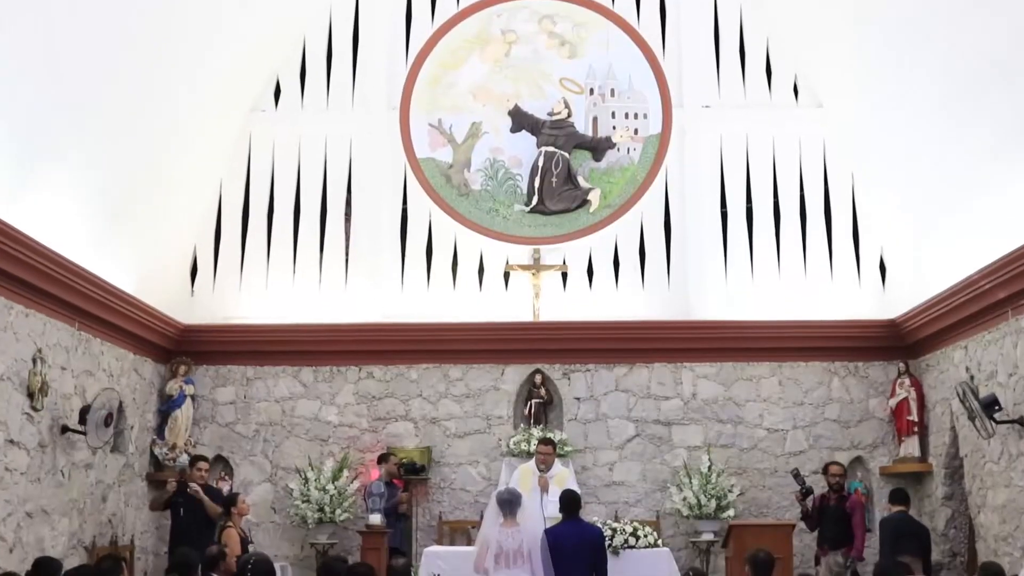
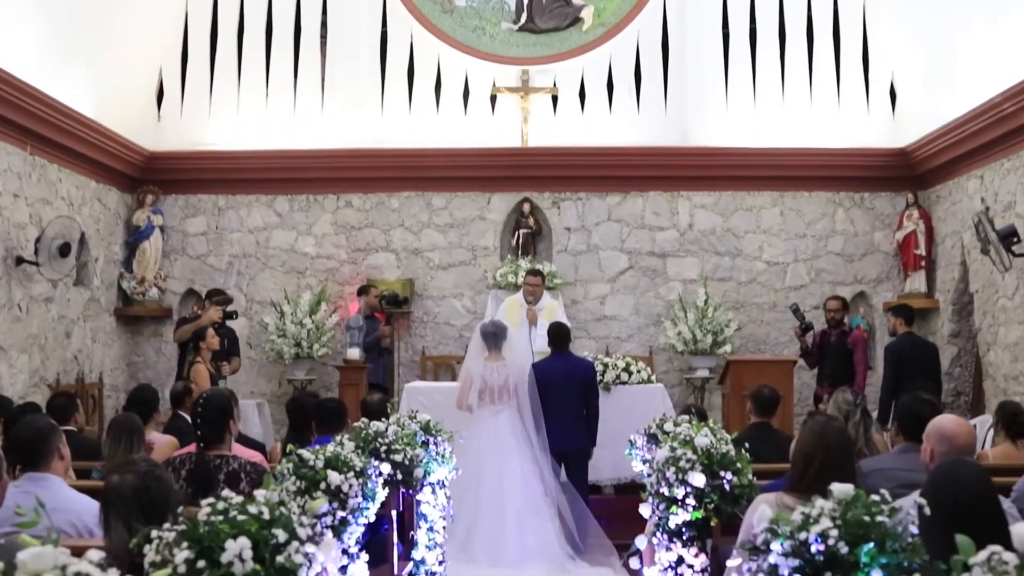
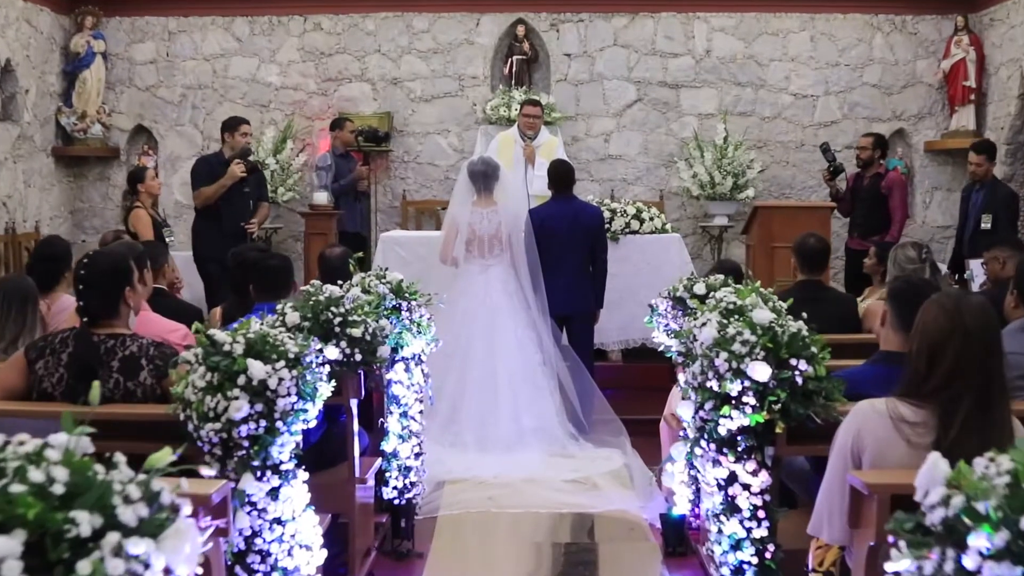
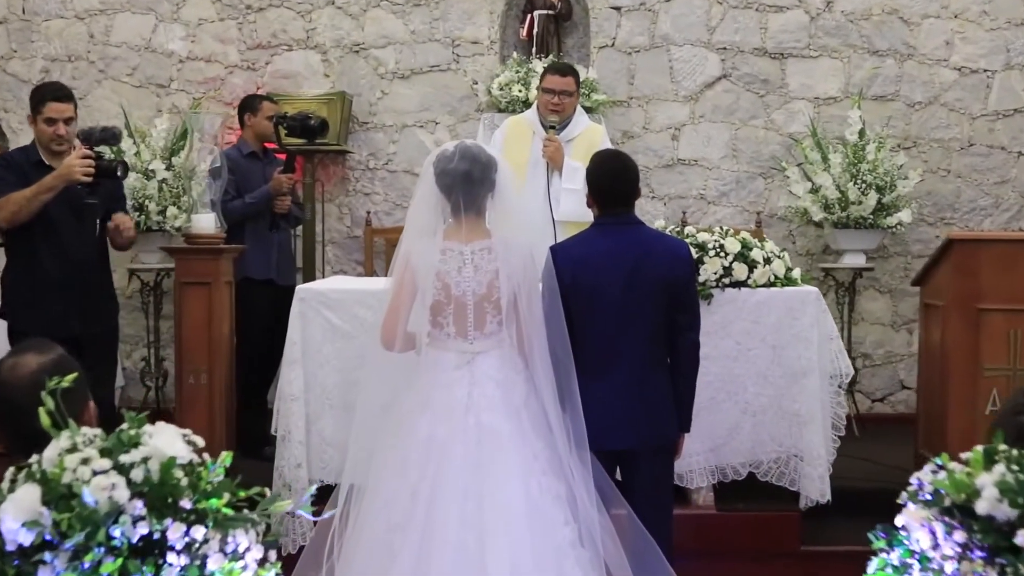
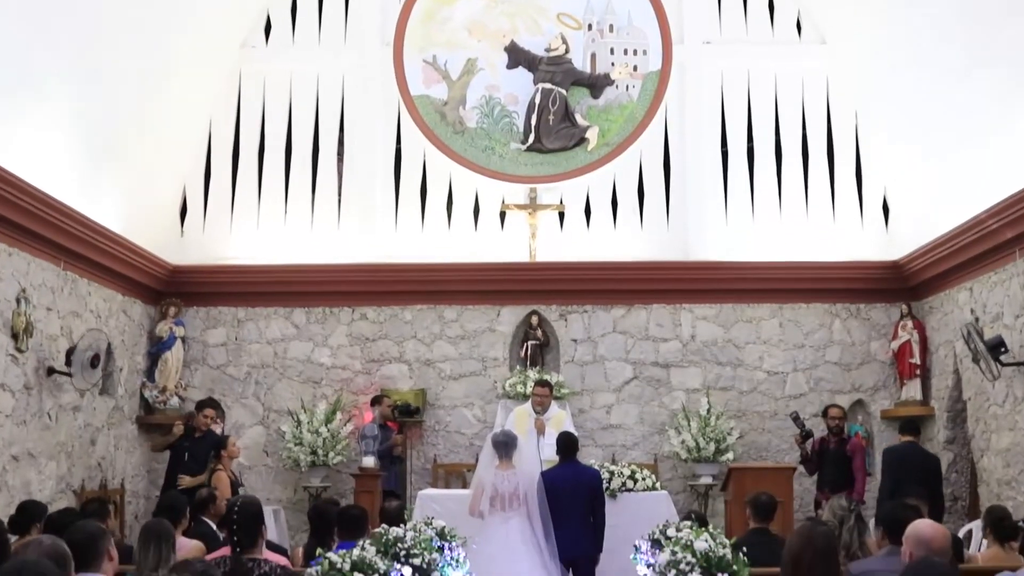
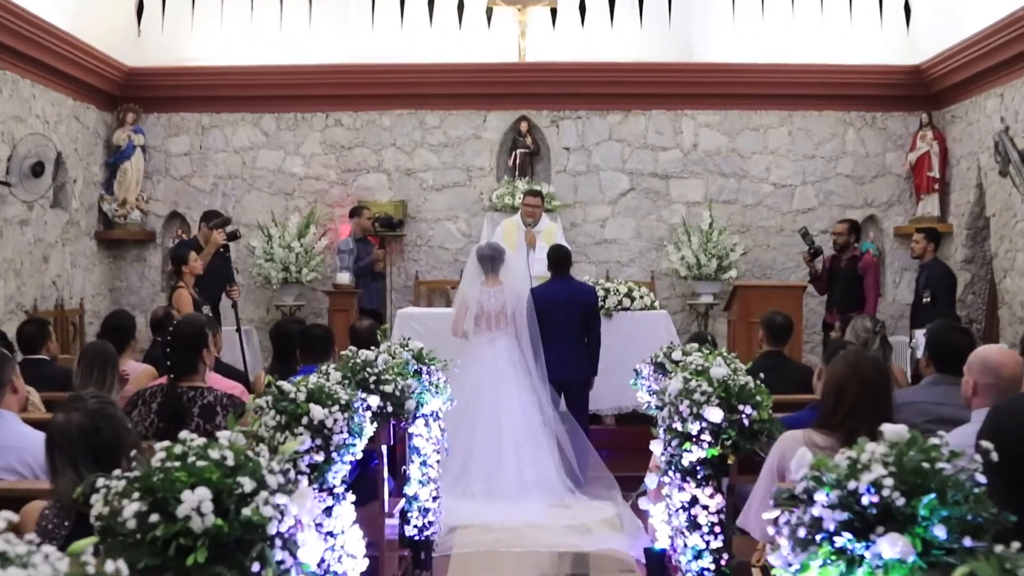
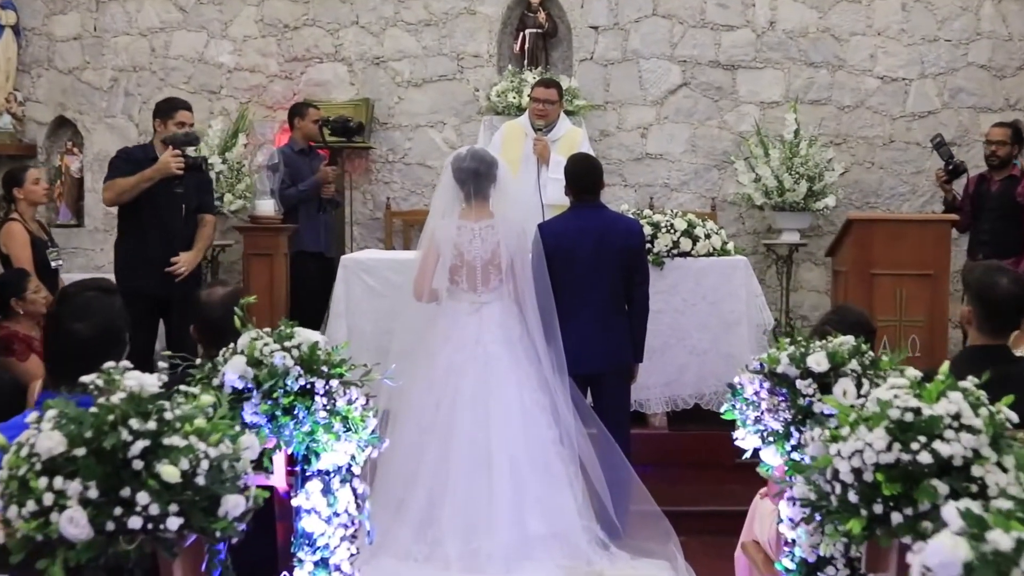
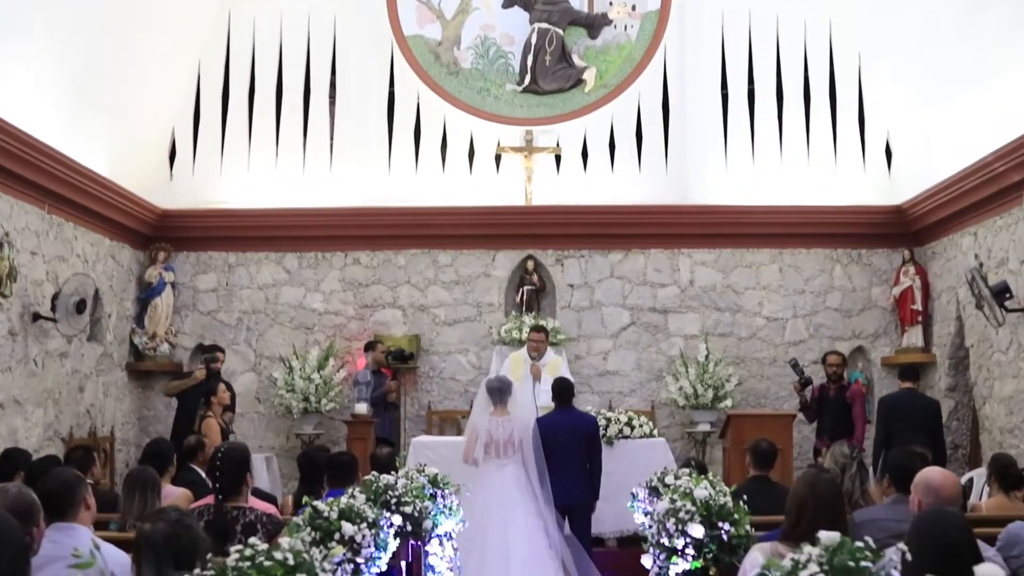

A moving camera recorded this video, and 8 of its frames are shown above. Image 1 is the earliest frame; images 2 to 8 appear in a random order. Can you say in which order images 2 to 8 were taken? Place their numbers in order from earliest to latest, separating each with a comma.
5, 8, 2, 6, 3, 7, 4
